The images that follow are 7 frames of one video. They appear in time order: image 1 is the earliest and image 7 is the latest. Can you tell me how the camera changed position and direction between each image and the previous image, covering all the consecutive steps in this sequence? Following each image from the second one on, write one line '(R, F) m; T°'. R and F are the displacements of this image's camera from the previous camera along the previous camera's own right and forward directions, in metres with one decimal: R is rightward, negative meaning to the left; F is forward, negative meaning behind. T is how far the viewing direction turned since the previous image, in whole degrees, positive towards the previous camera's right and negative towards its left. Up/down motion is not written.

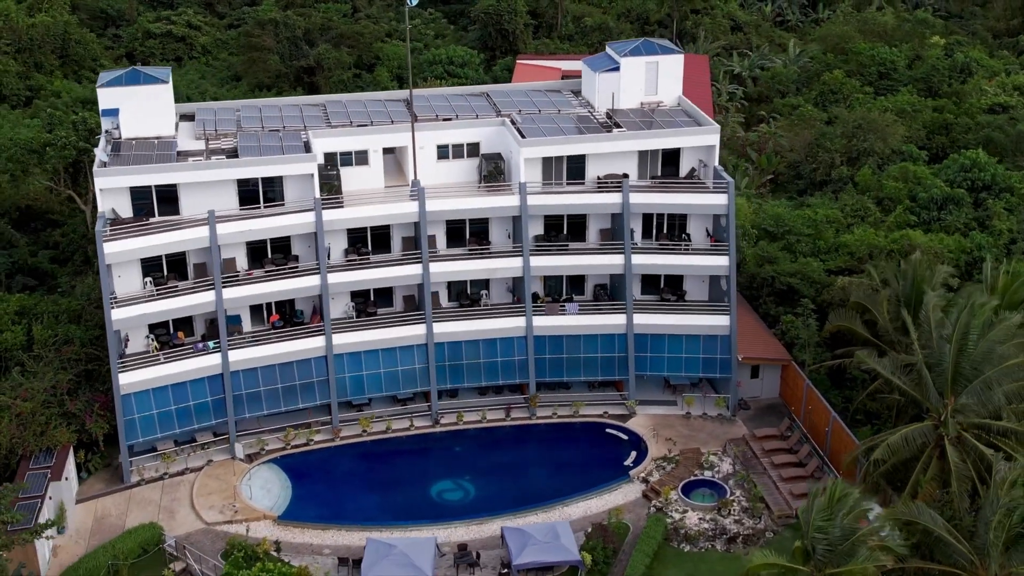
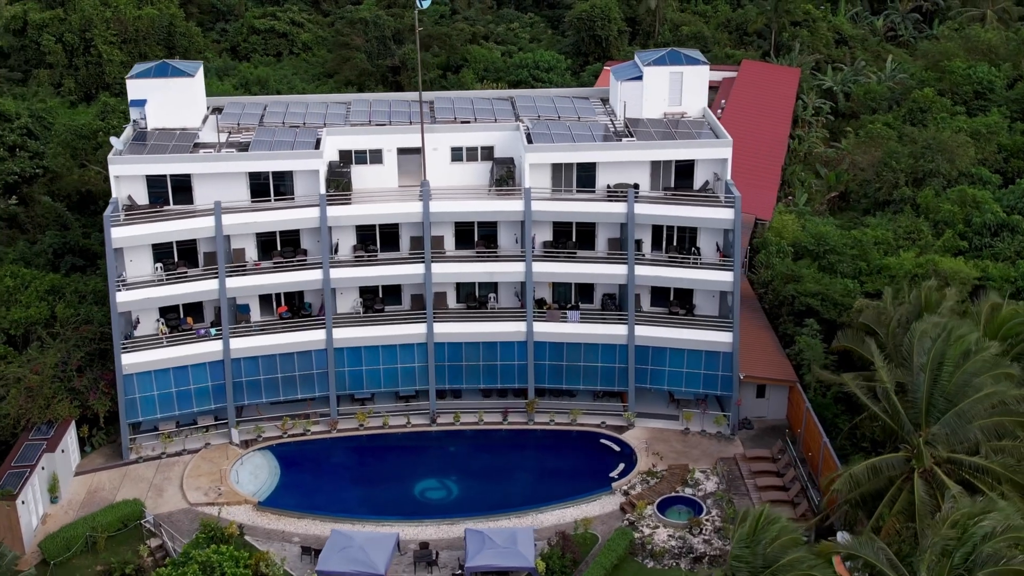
(+5.4, +0.2) m; -7°
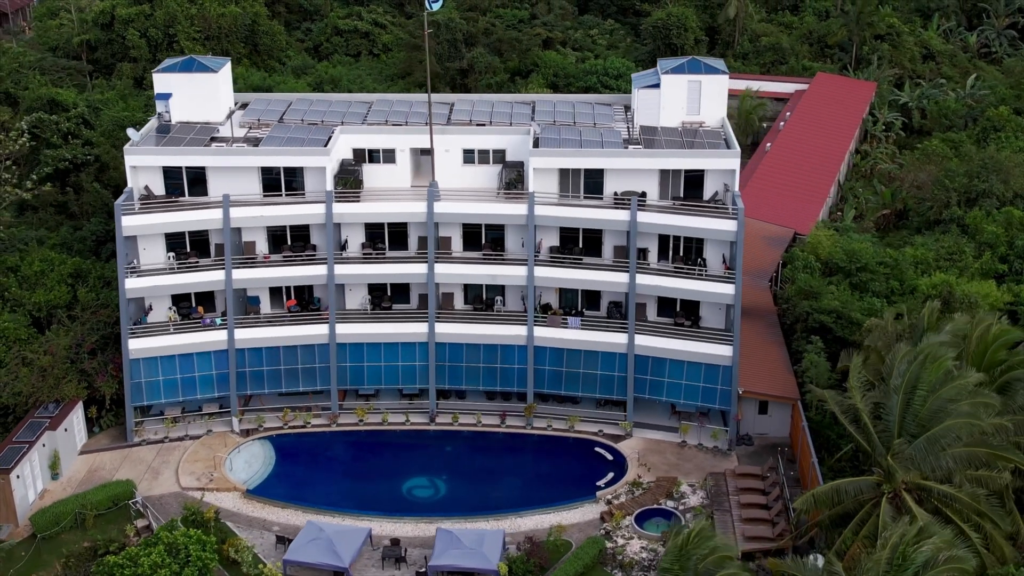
(+4.4, +0.1) m; -6°
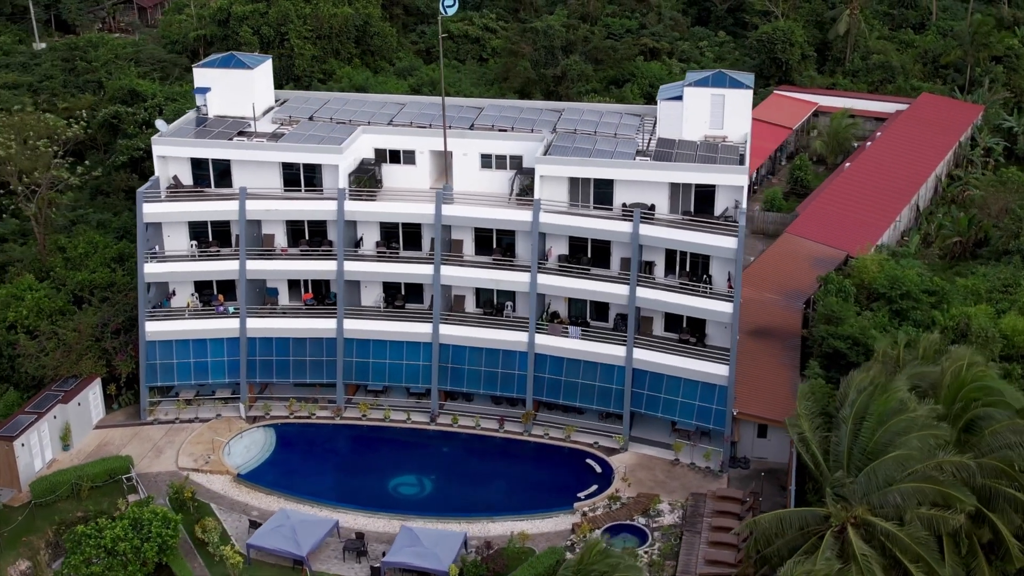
(+6.1, +0.3) m; -8°
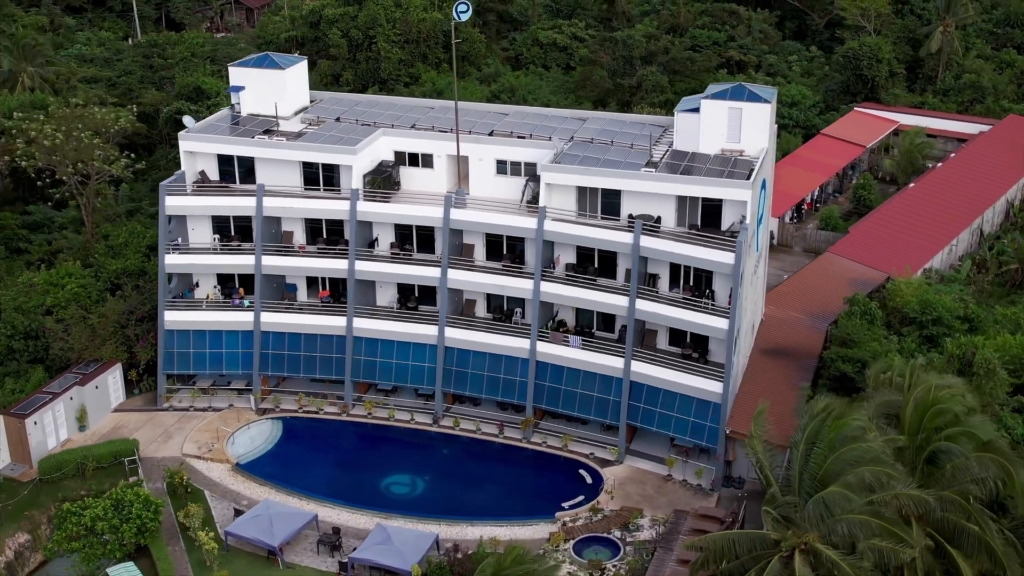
(+4.9, +0.2) m; -6°
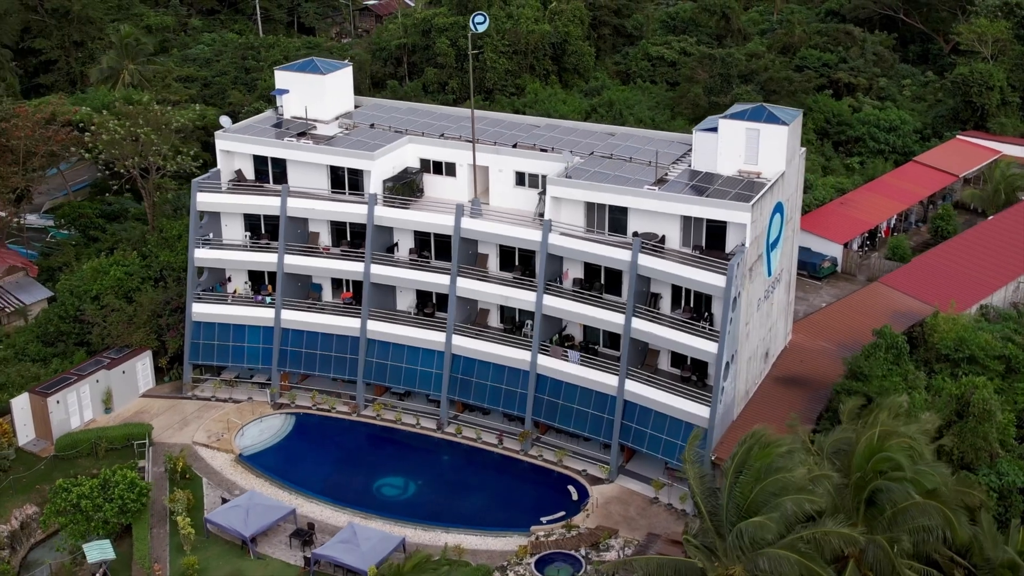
(+6.1, +0.3) m; -8°
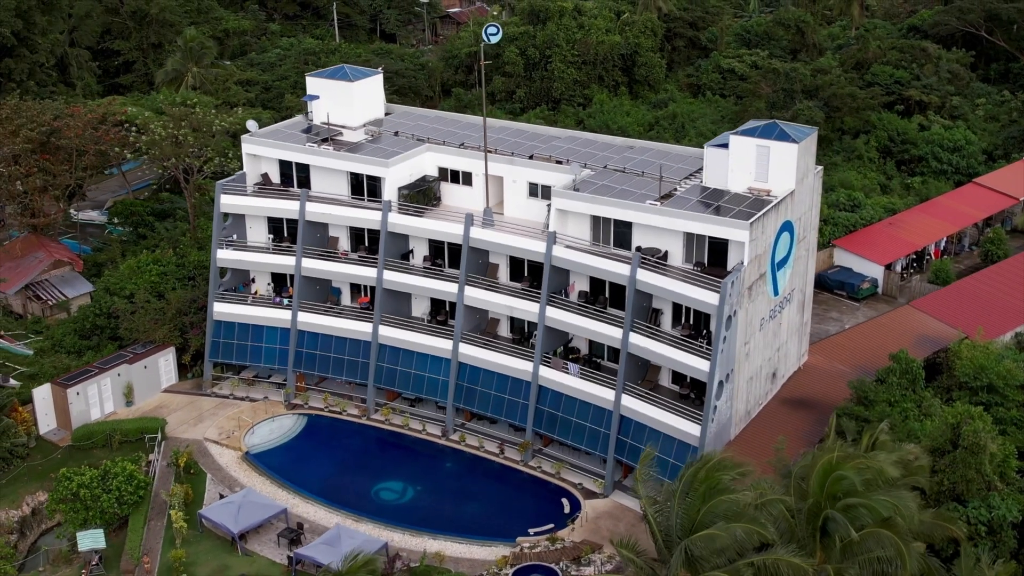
(+3.9, 0.0) m; -5°
